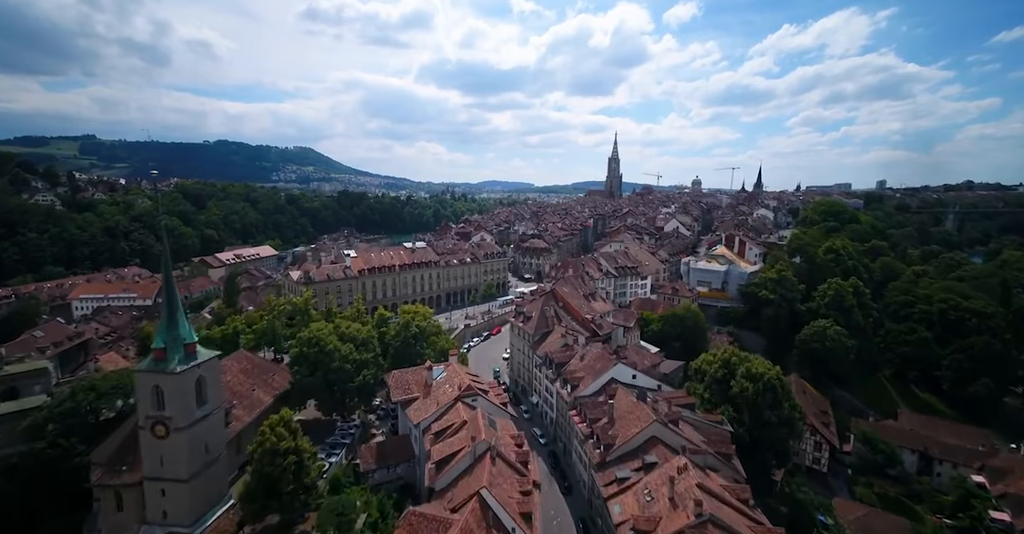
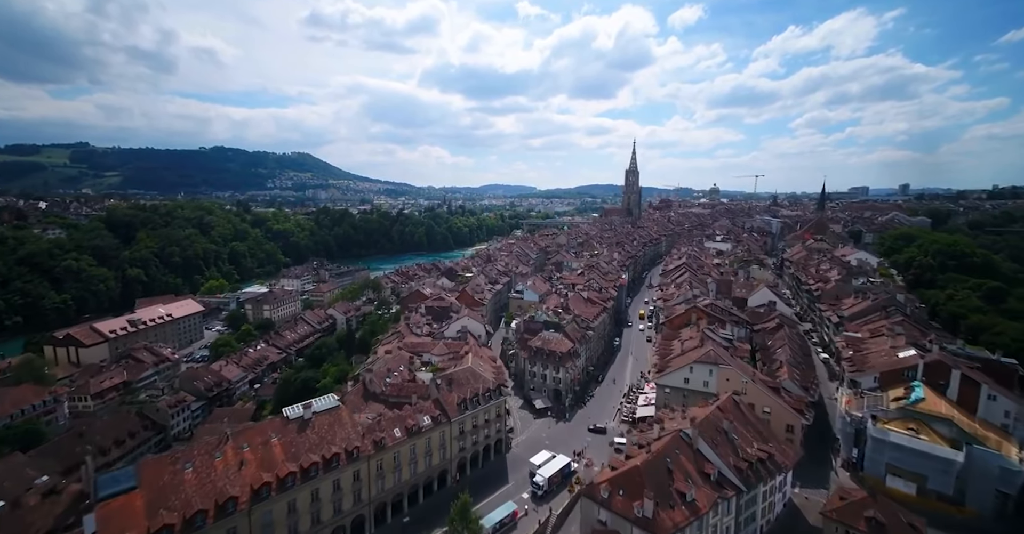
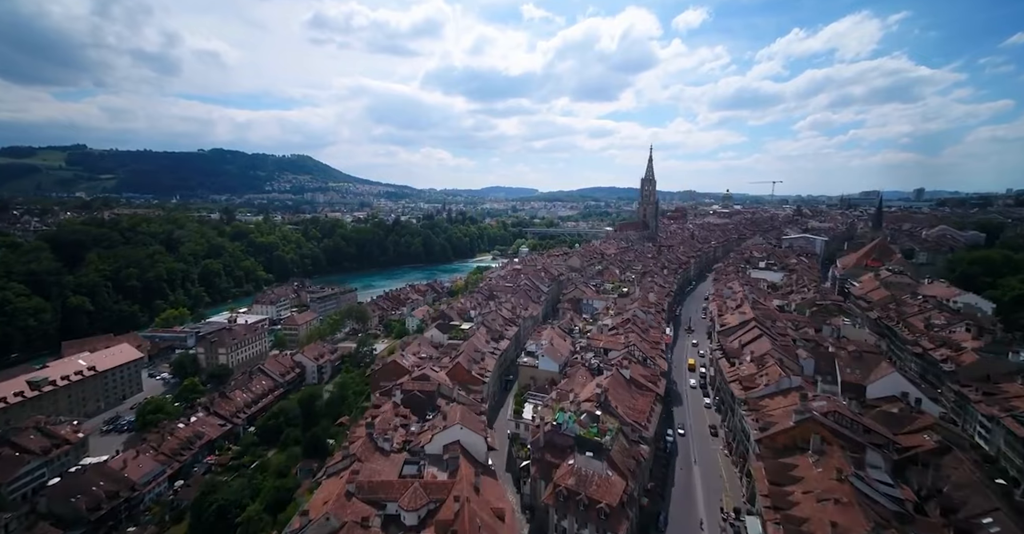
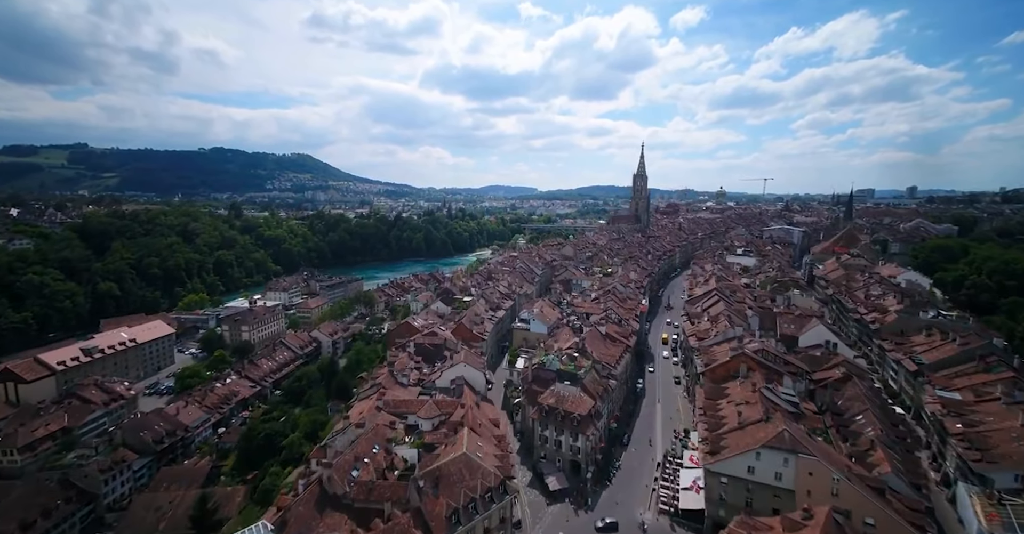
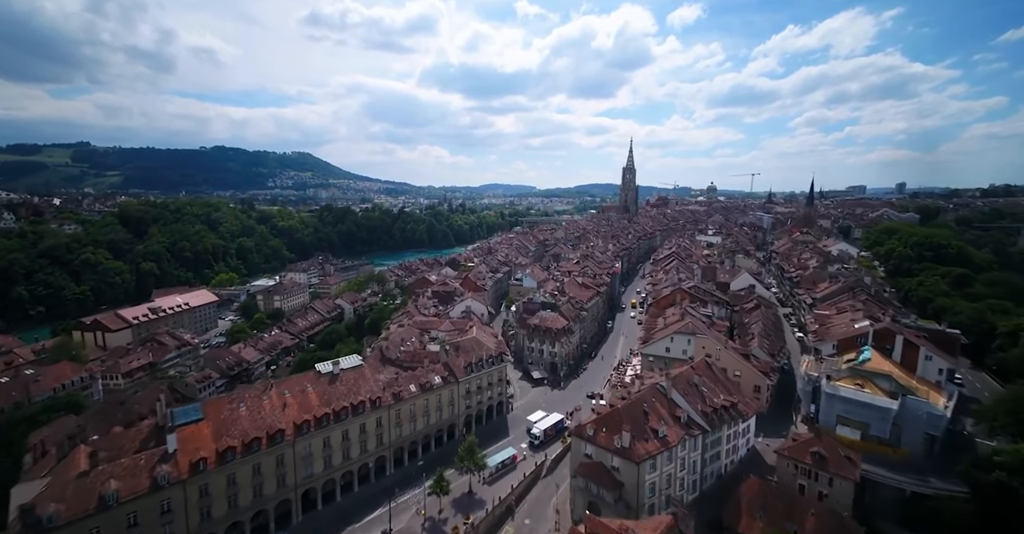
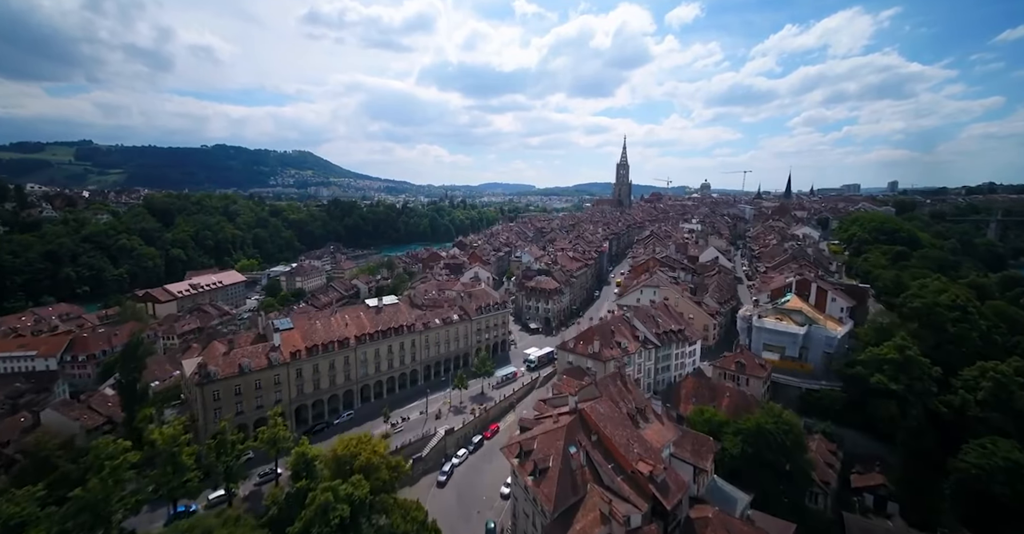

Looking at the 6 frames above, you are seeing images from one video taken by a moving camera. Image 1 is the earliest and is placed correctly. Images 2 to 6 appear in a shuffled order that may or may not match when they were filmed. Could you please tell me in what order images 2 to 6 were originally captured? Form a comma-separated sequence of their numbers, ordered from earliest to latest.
6, 5, 2, 4, 3
